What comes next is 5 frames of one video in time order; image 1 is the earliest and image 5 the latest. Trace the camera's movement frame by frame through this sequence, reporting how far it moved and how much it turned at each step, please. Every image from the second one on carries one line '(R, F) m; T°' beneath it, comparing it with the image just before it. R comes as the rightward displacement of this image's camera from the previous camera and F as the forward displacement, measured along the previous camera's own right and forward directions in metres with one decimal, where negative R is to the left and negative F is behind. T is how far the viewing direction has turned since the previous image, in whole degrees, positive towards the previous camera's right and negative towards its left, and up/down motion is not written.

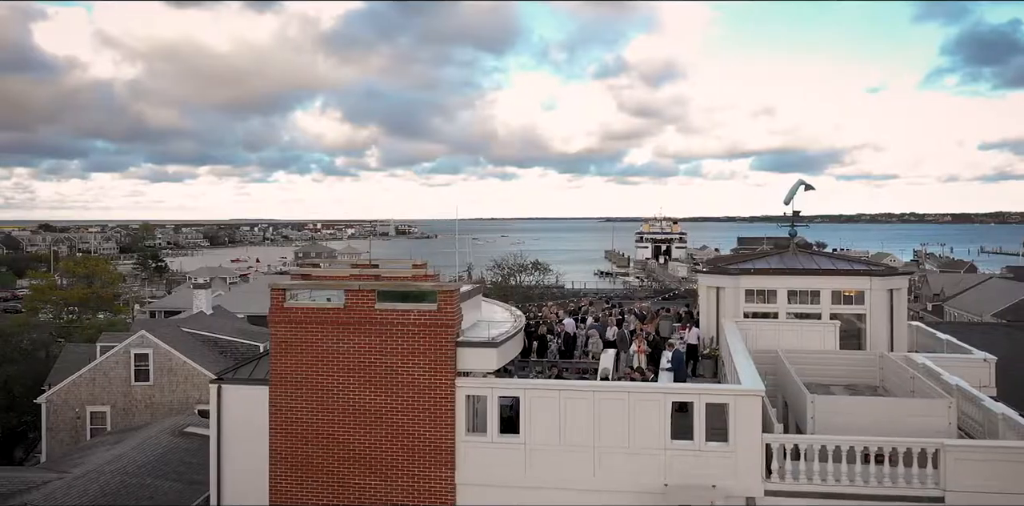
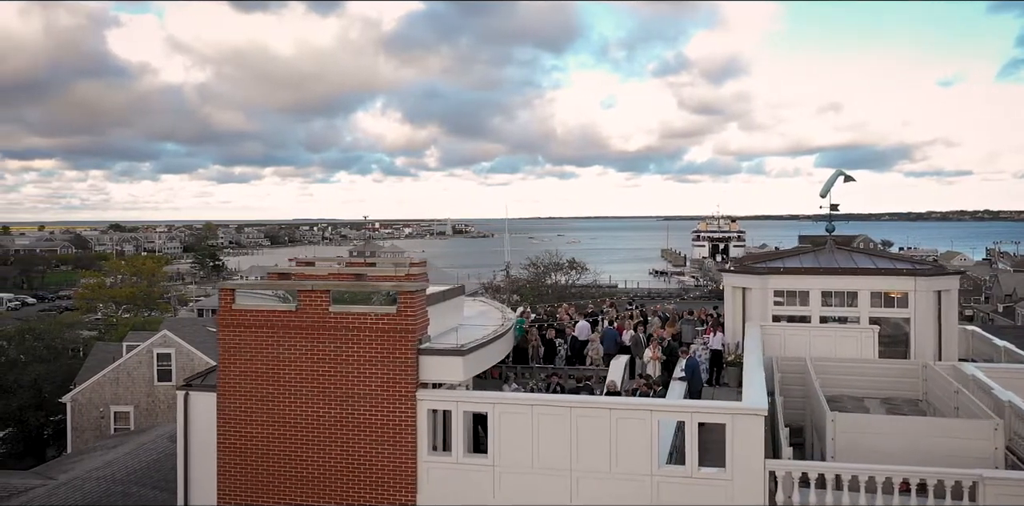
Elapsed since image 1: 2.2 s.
(+1.3, +1.5) m; -4°
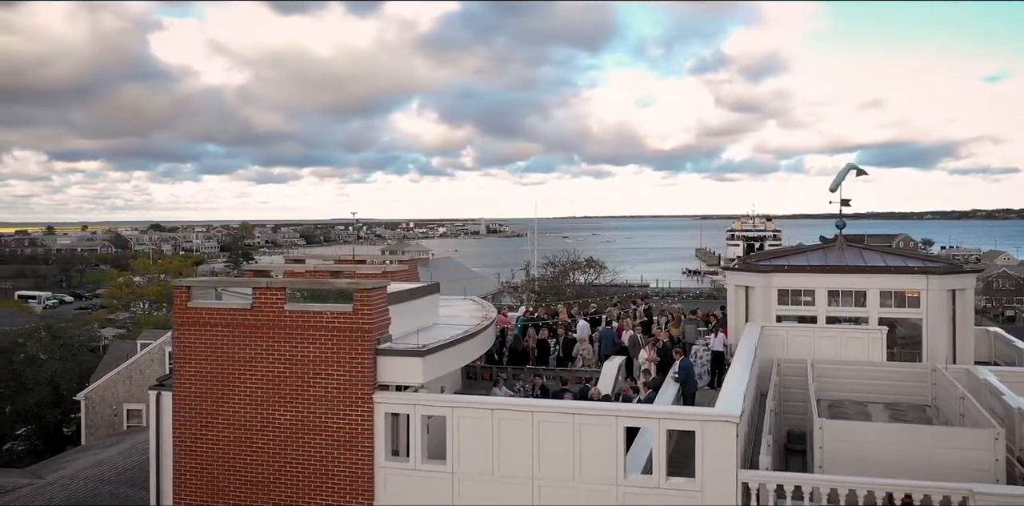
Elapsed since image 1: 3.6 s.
(+1.0, +0.6) m; -3°
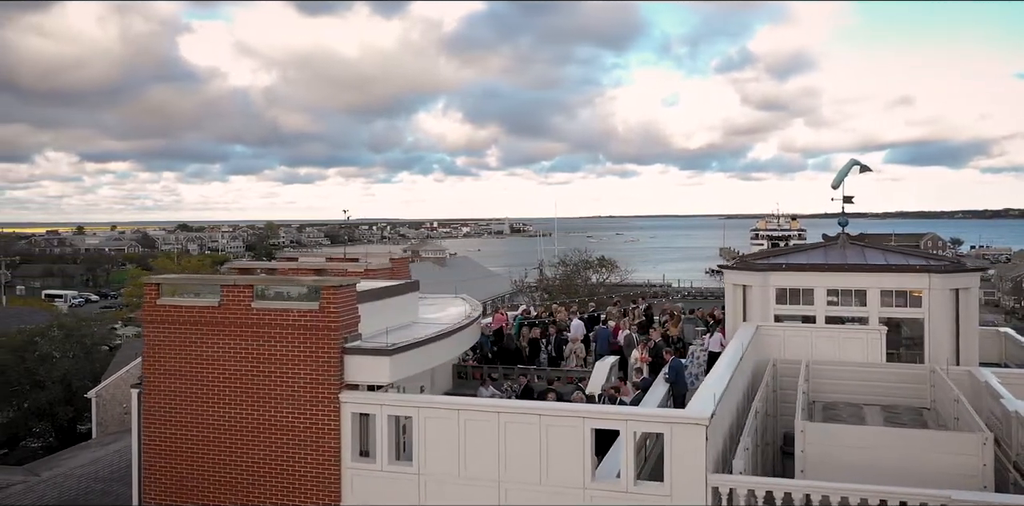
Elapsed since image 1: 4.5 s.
(+0.7, +0.2) m; -2°
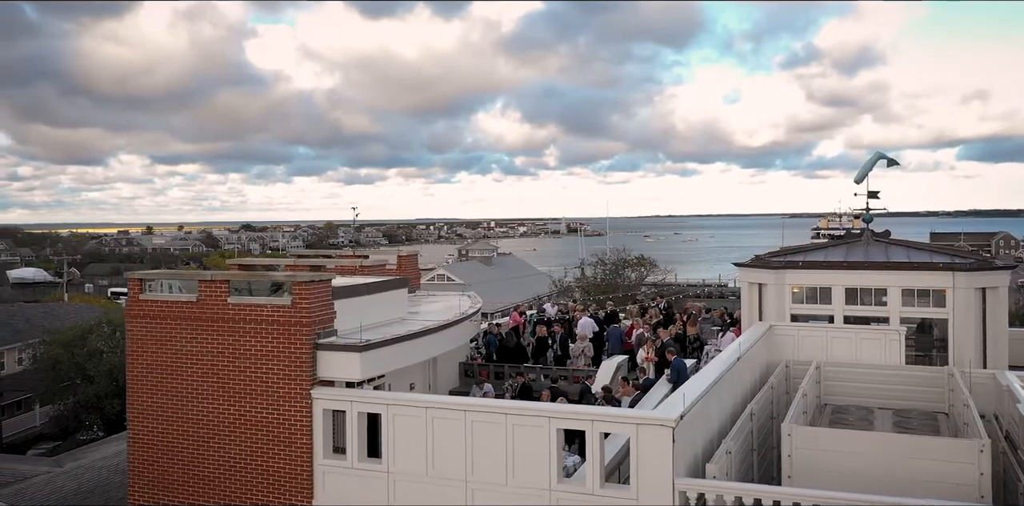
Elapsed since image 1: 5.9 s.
(+1.1, +0.2) m; -4°
